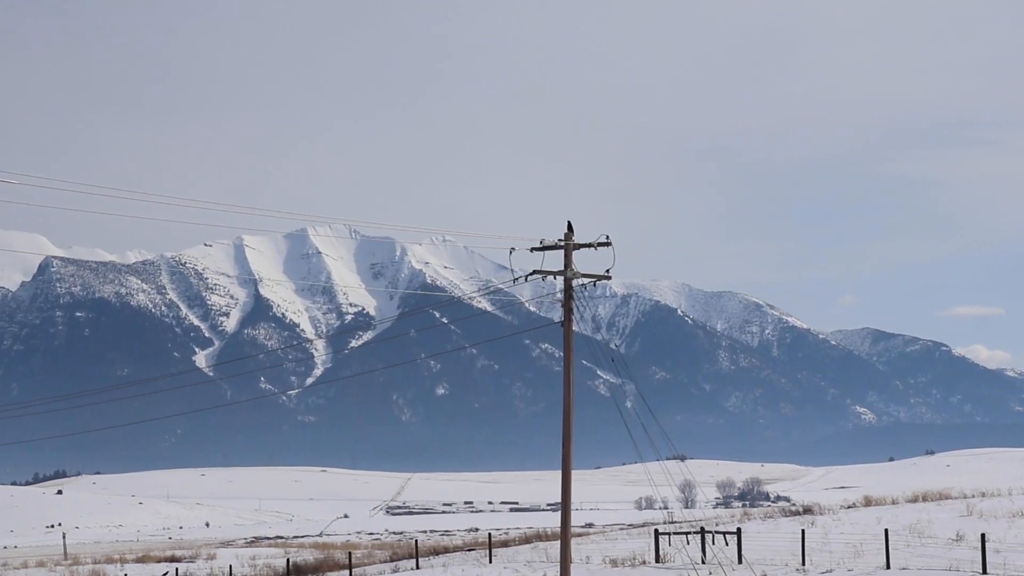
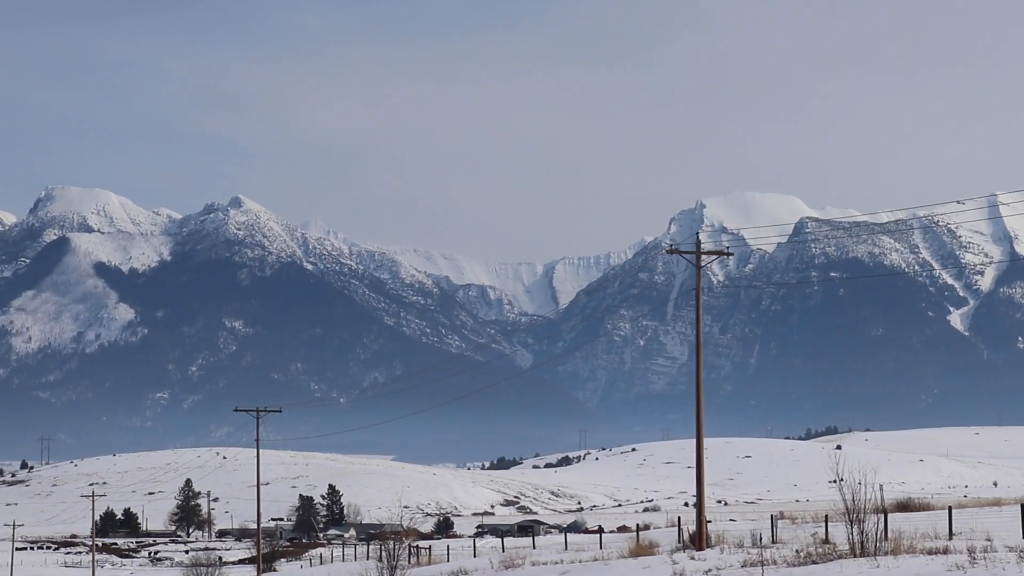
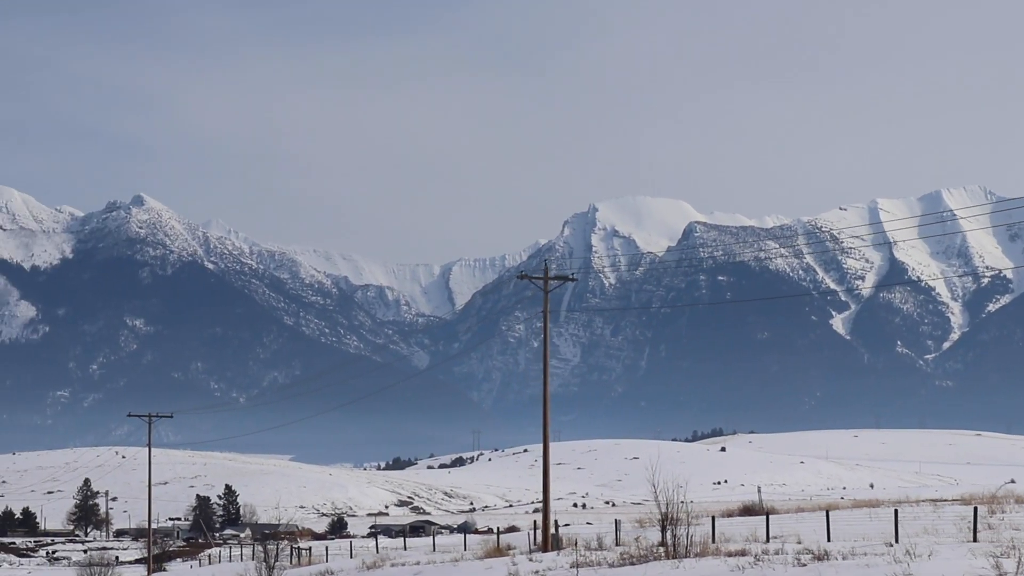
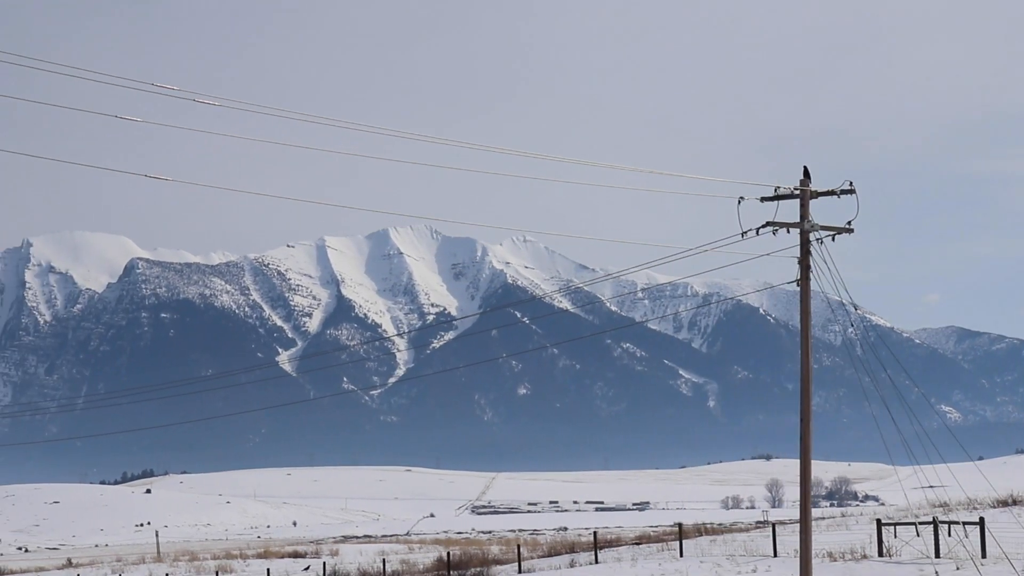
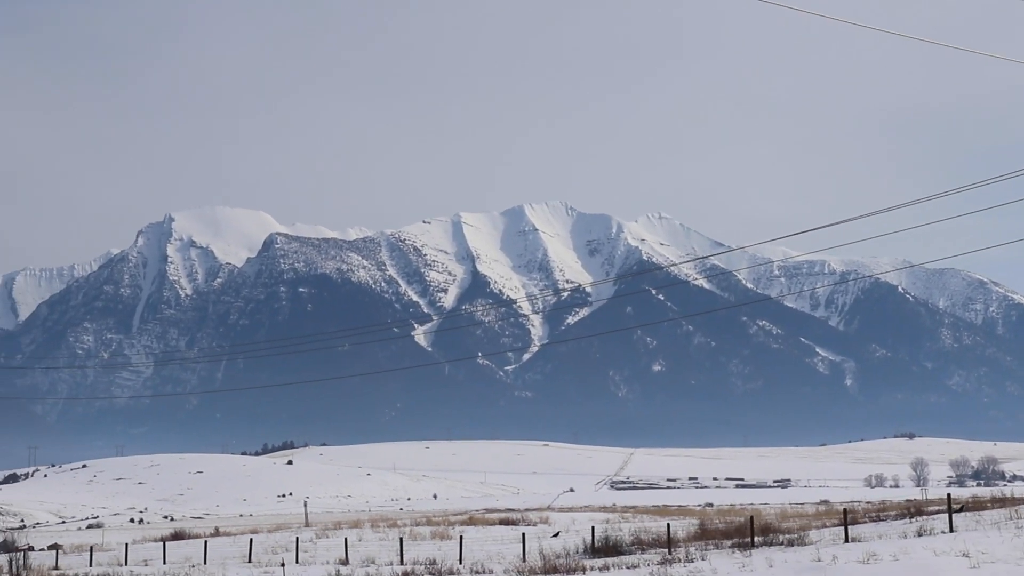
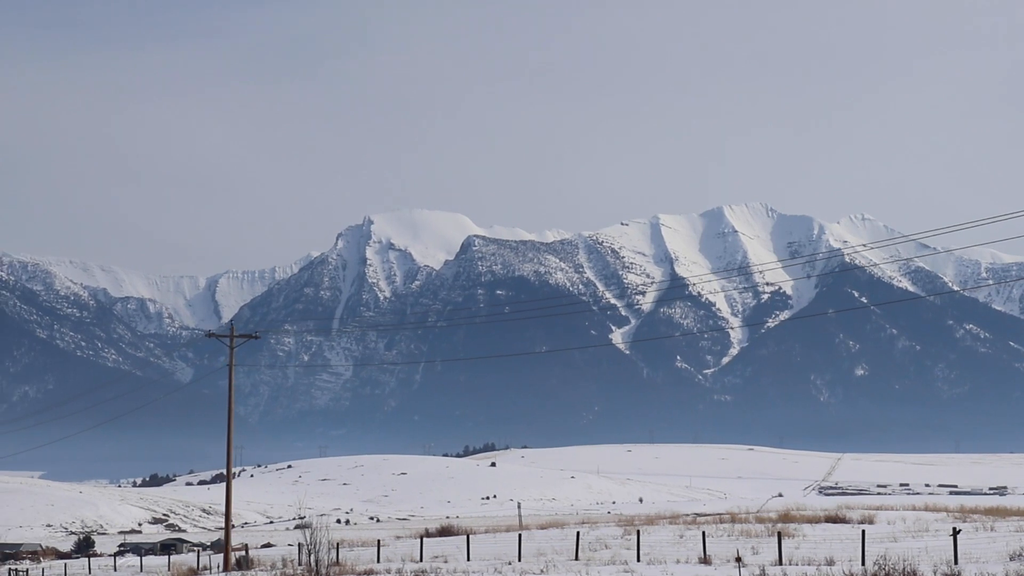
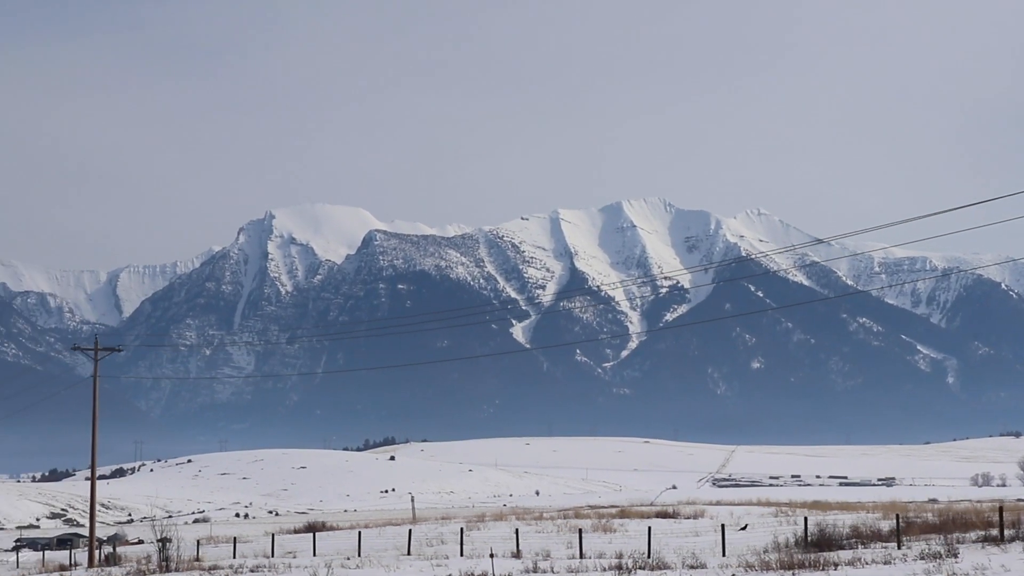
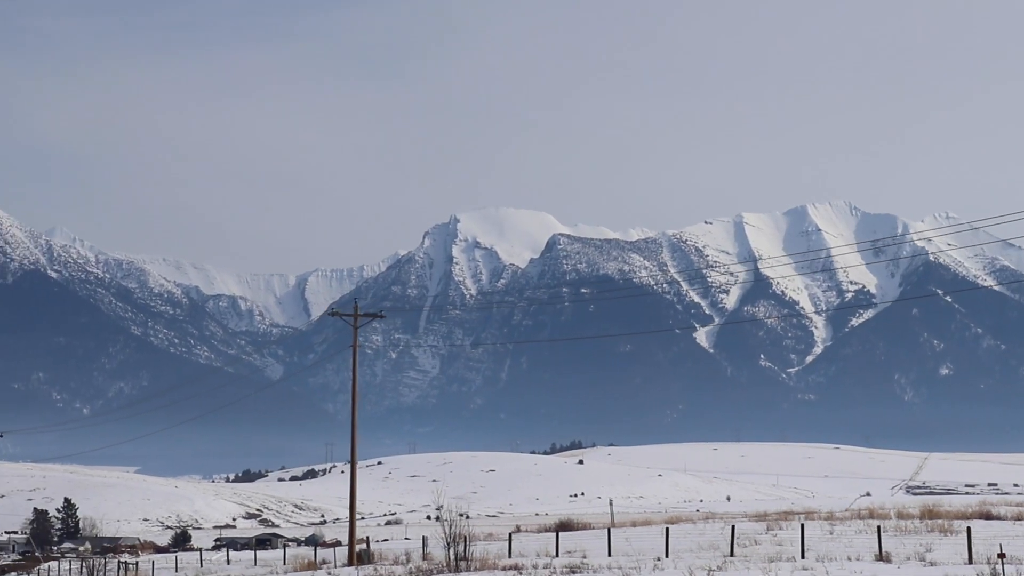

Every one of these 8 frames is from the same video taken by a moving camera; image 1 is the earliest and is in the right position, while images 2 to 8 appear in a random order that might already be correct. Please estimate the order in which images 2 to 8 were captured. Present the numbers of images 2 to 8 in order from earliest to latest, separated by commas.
4, 5, 7, 6, 8, 3, 2
